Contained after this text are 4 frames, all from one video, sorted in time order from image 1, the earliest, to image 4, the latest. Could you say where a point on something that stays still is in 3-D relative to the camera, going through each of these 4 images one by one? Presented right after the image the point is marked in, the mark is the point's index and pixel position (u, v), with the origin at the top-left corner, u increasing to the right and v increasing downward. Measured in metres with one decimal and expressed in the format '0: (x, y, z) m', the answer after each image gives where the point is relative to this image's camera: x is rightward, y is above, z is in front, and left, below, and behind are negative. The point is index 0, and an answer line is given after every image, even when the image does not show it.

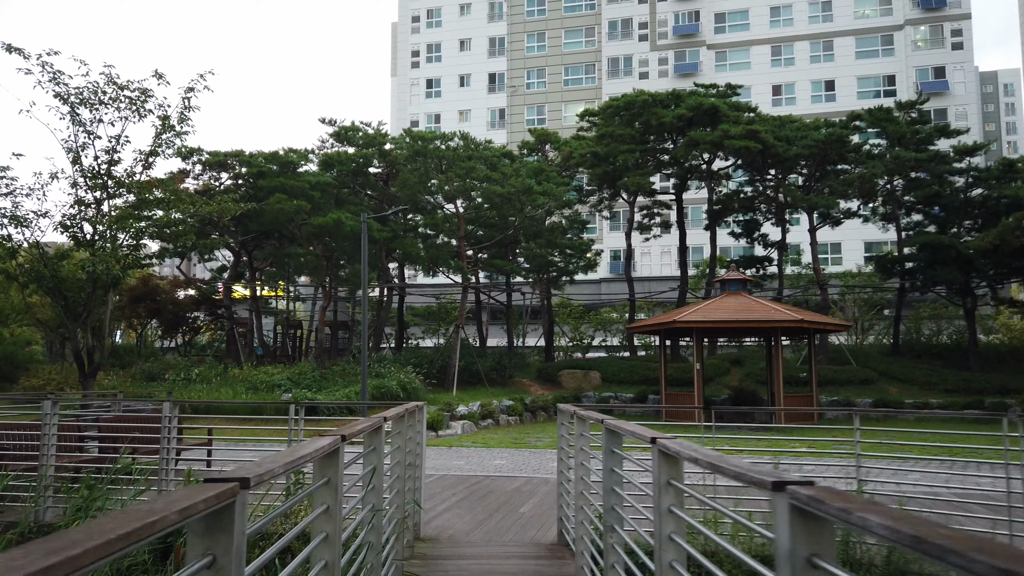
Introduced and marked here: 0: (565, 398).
0: (+1.3, -2.8, +19.0) m
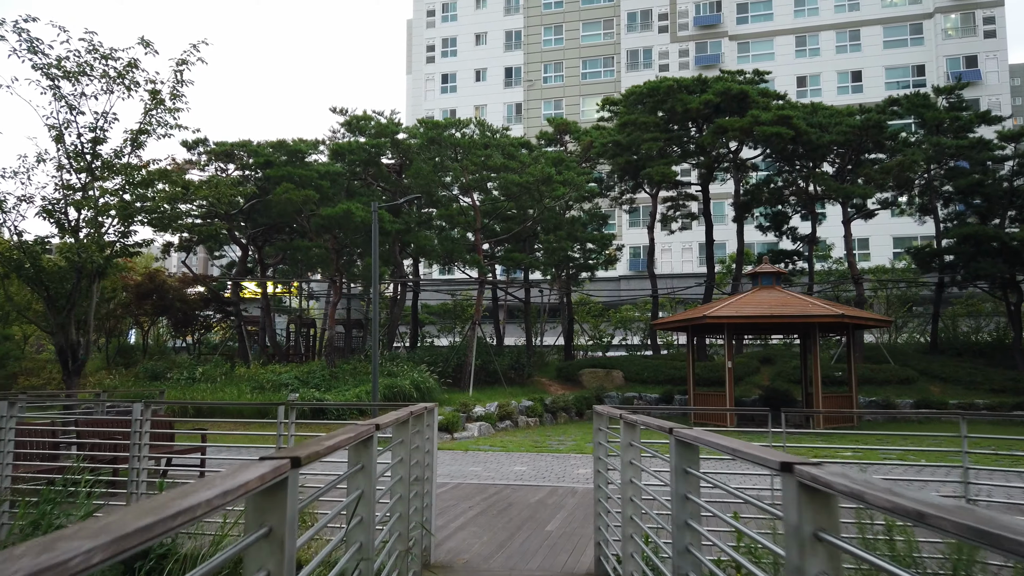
0: (+1.8, -2.7, +18.1) m
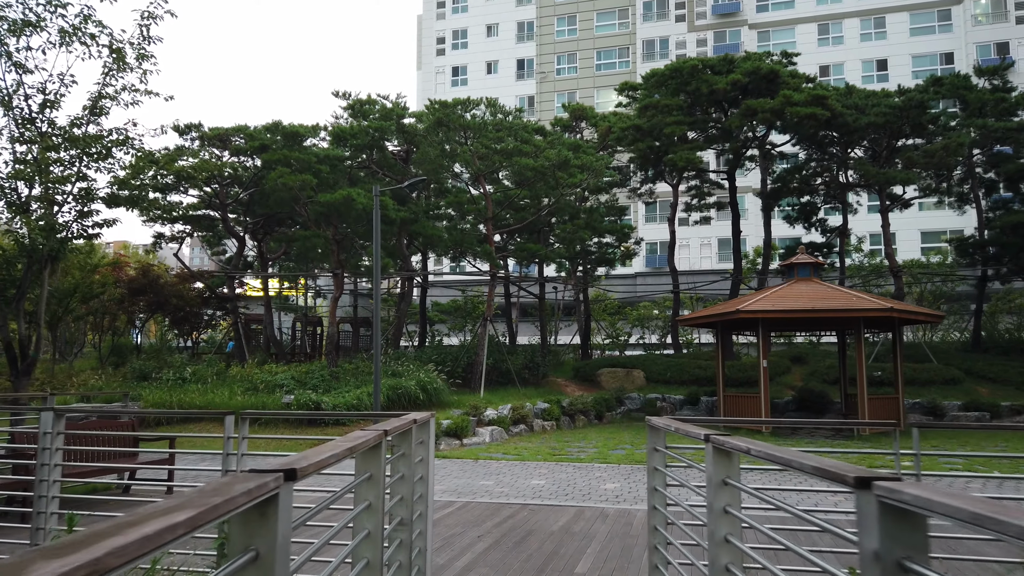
0: (+2.1, -2.5, +16.8) m
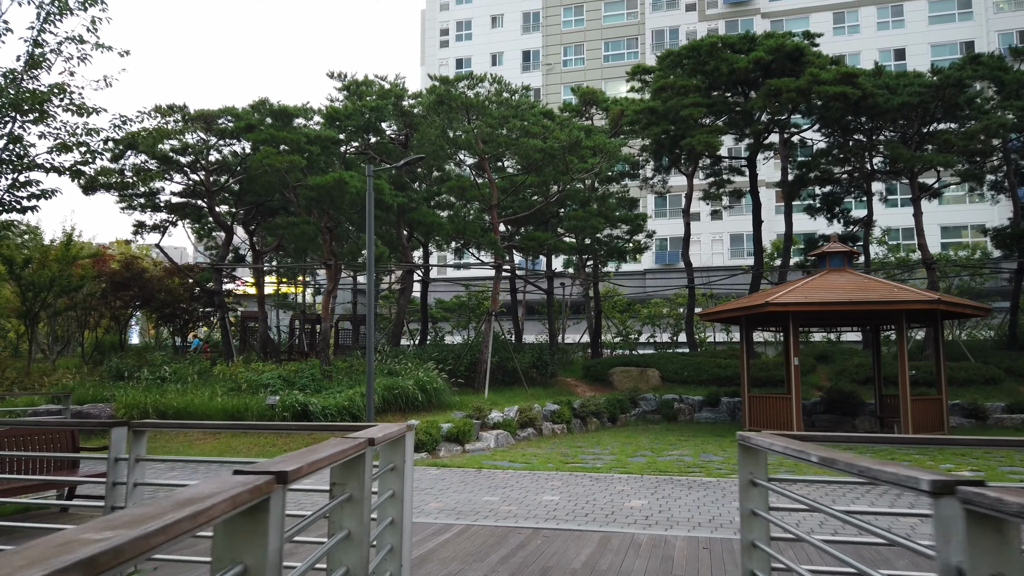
0: (+2.3, -2.4, +15.6) m
